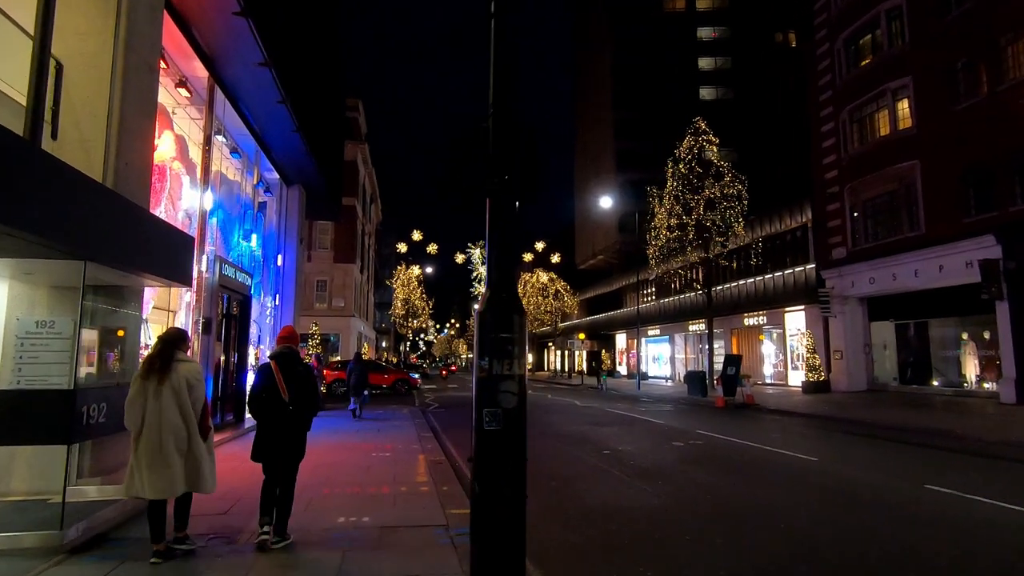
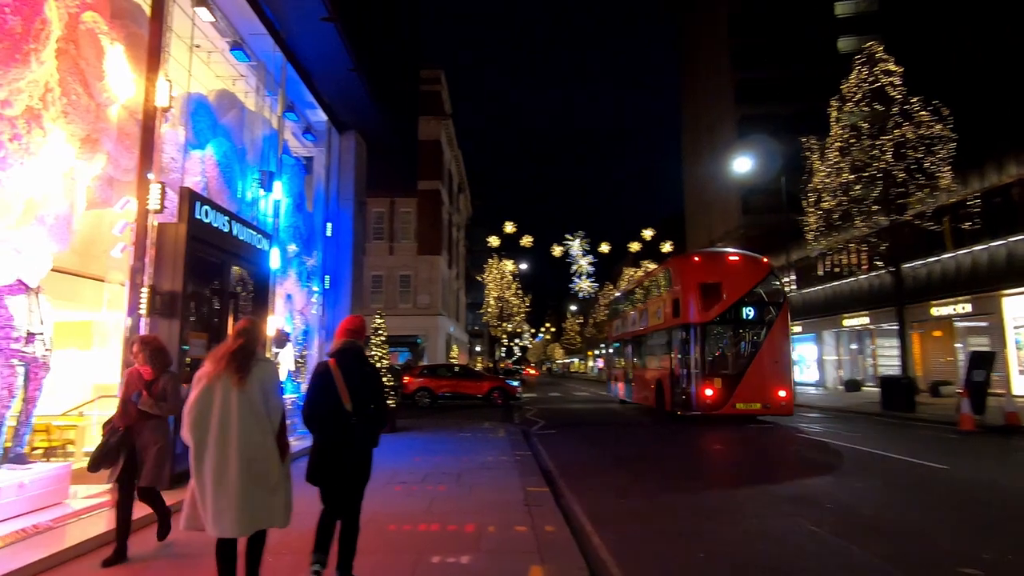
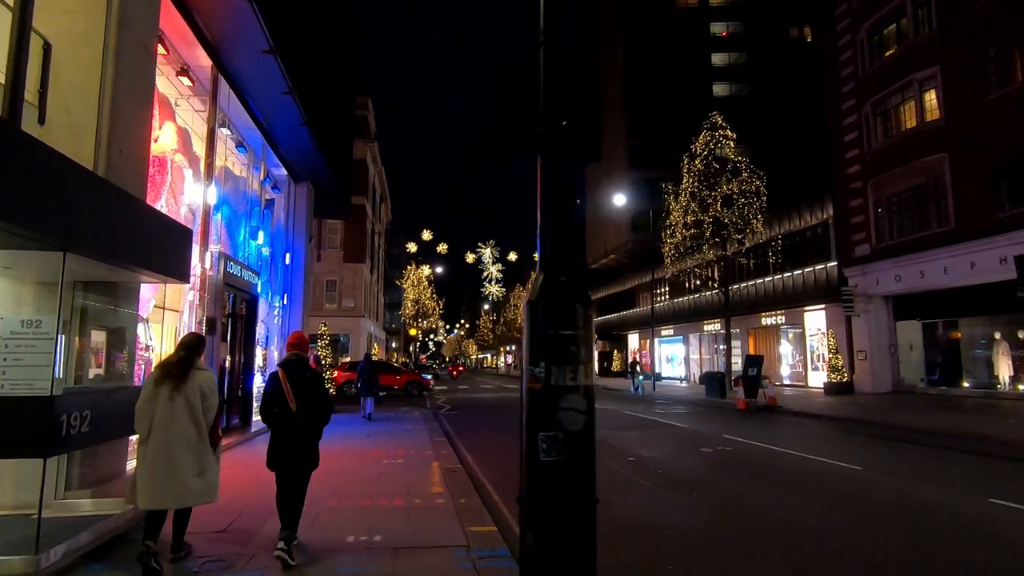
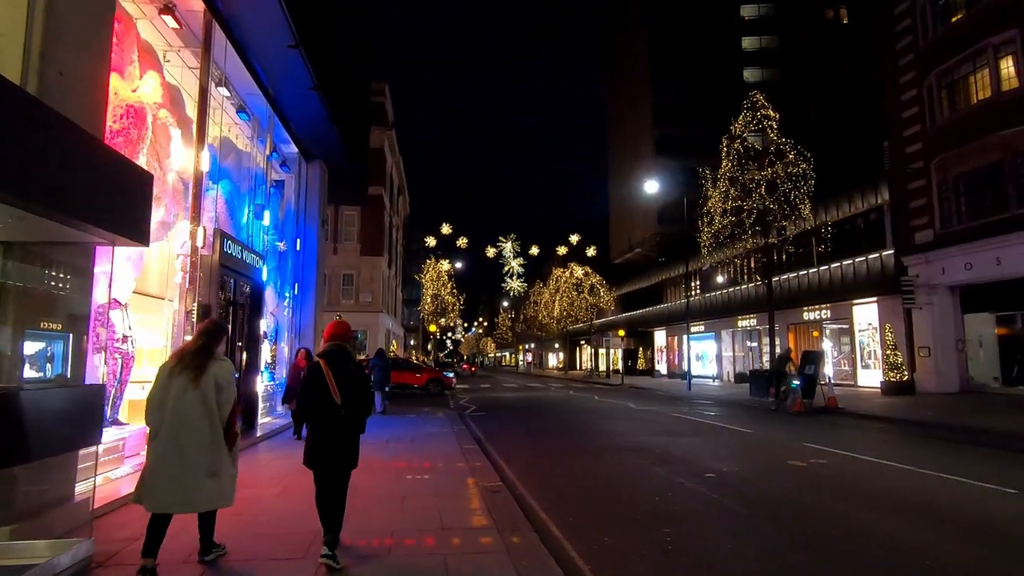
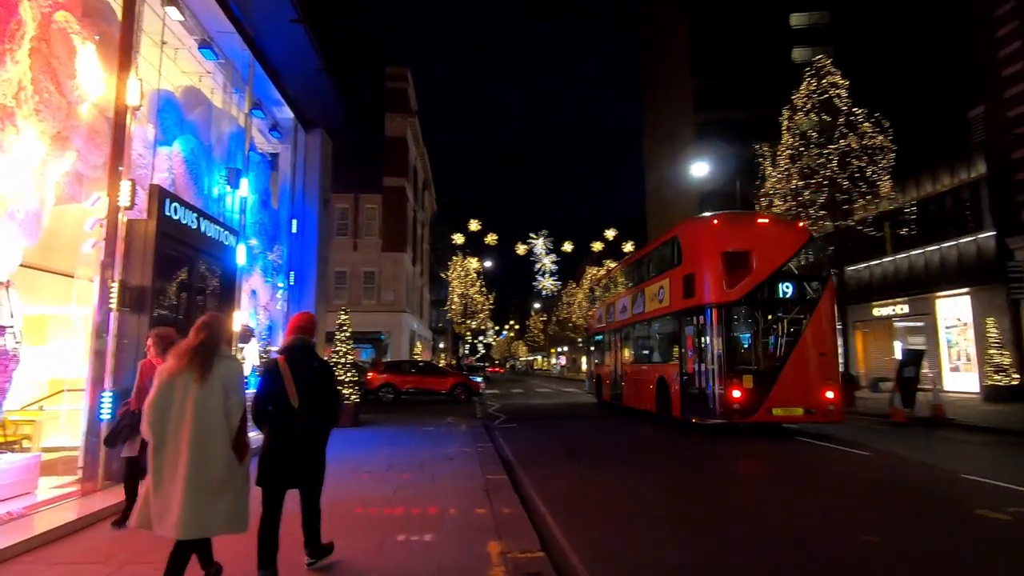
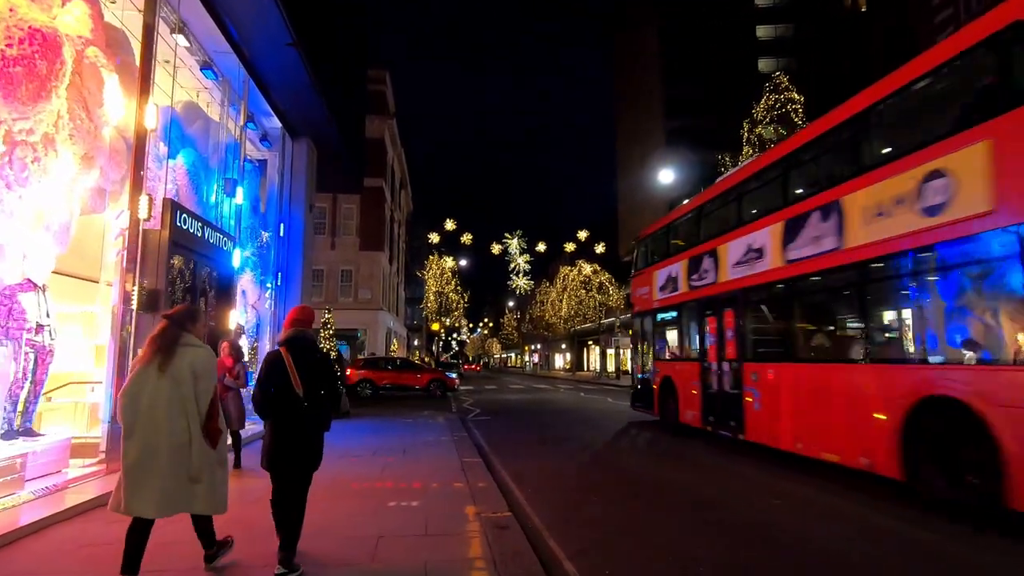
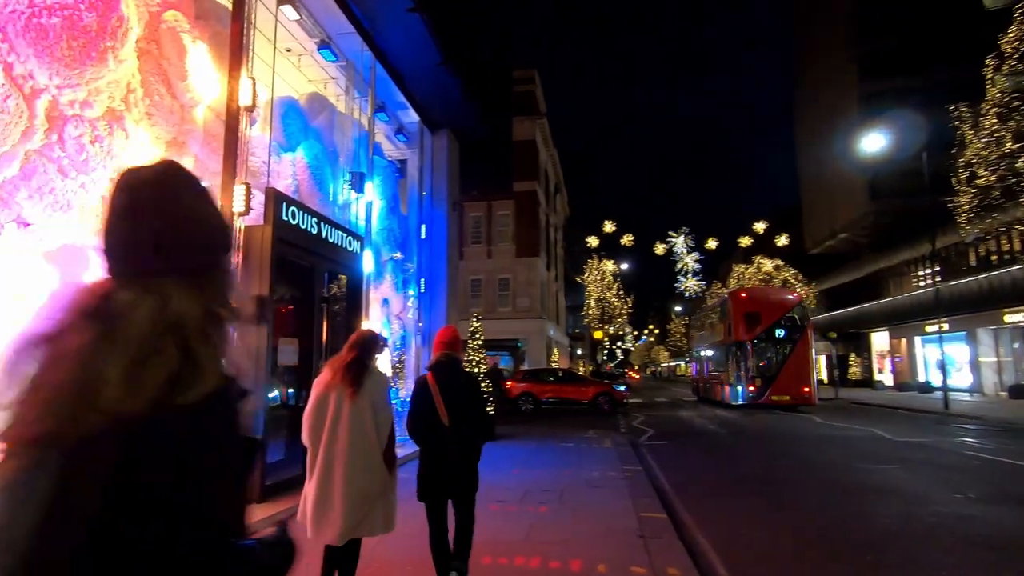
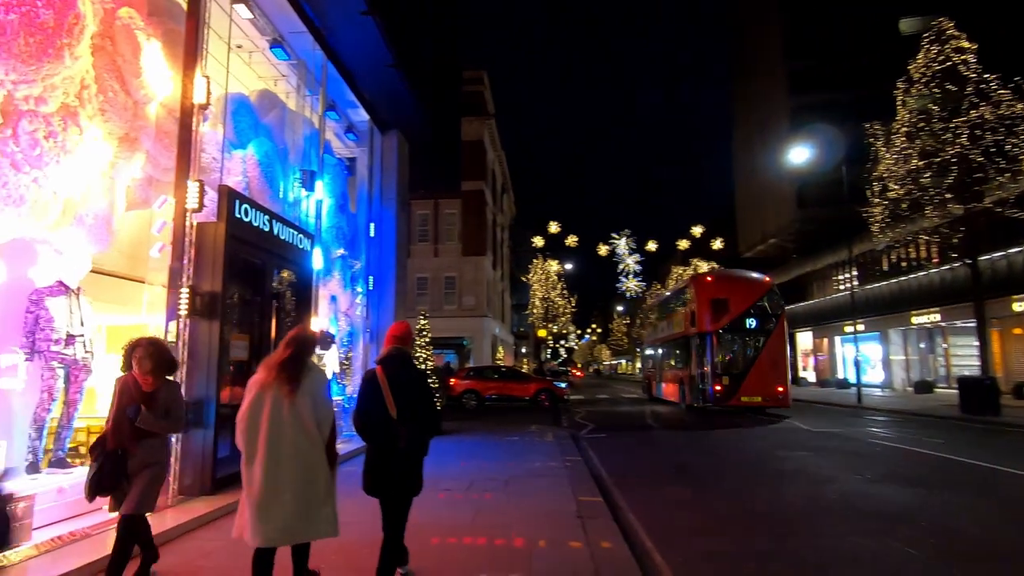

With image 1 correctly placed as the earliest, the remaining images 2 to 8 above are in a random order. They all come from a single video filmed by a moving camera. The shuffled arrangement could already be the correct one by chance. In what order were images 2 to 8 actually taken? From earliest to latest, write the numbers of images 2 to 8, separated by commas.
3, 4, 6, 5, 2, 8, 7
